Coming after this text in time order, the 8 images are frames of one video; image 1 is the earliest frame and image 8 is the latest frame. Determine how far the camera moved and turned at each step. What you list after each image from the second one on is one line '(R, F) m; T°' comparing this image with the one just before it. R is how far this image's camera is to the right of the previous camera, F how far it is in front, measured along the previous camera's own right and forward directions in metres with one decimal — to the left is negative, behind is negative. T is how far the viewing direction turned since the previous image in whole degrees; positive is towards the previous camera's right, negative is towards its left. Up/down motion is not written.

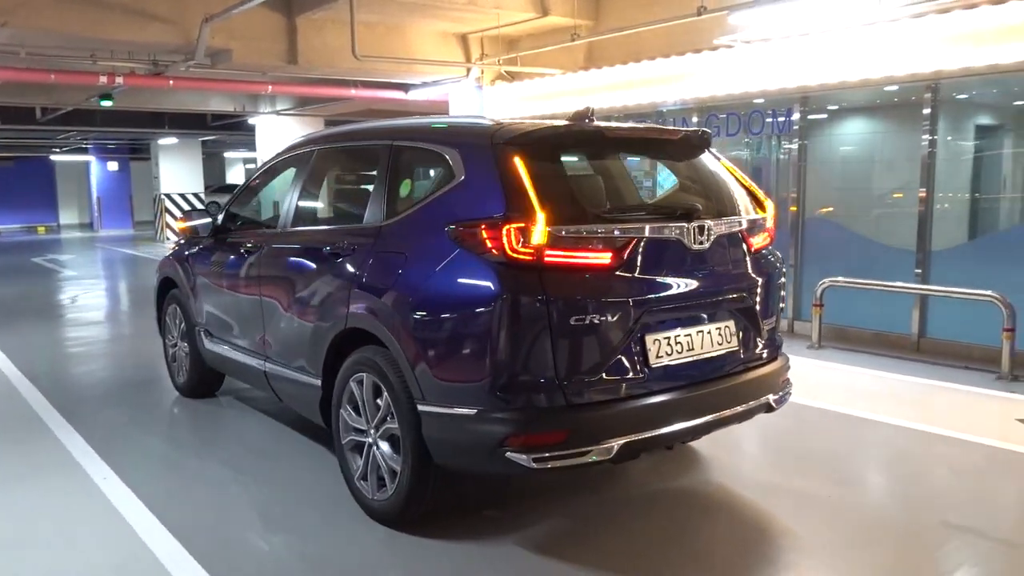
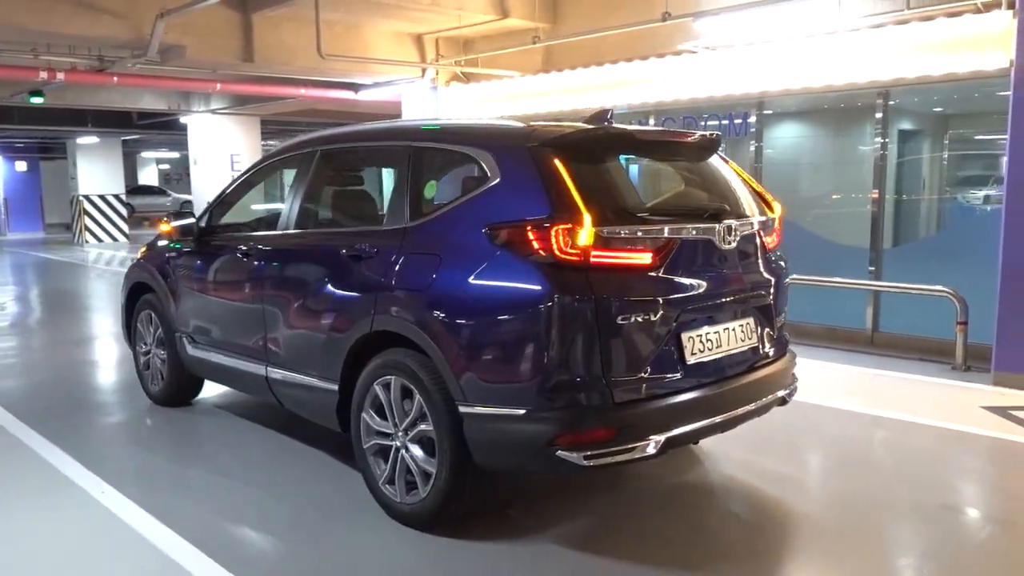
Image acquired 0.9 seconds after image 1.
(-0.5, 0.0) m; +6°
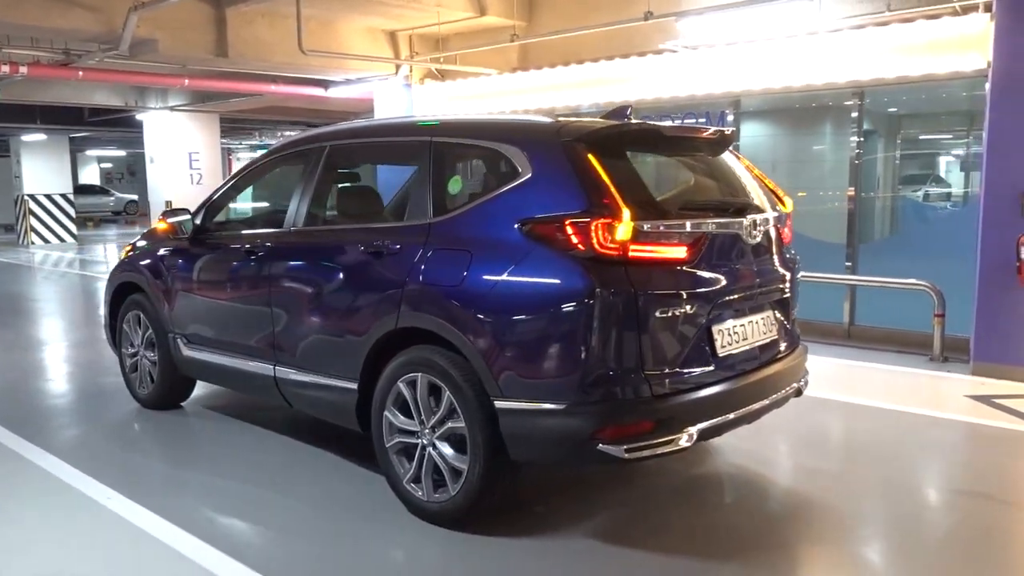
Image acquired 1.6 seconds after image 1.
(-0.3, 0.0) m; +4°
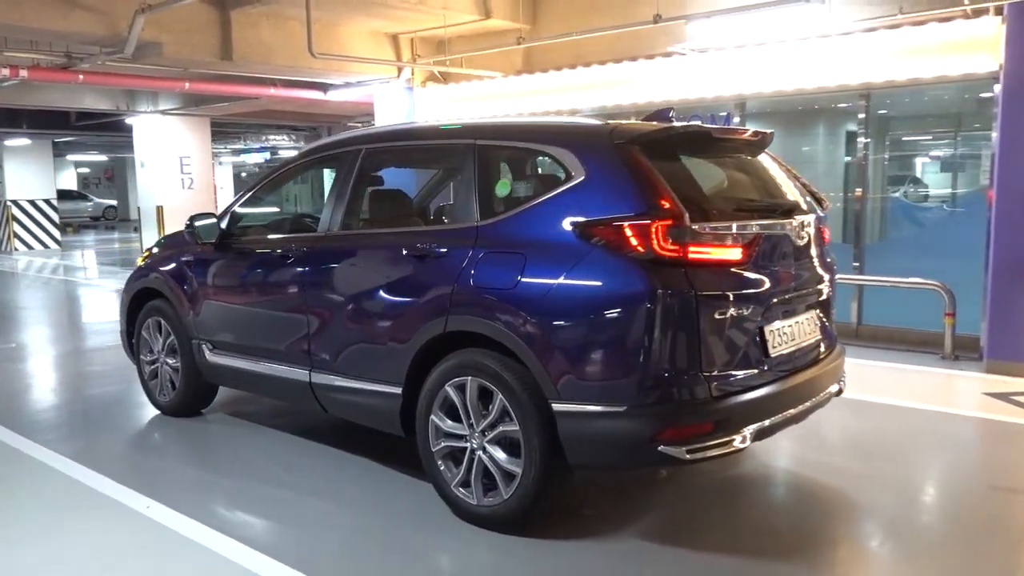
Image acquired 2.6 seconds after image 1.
(-0.3, 0.0) m; +2°
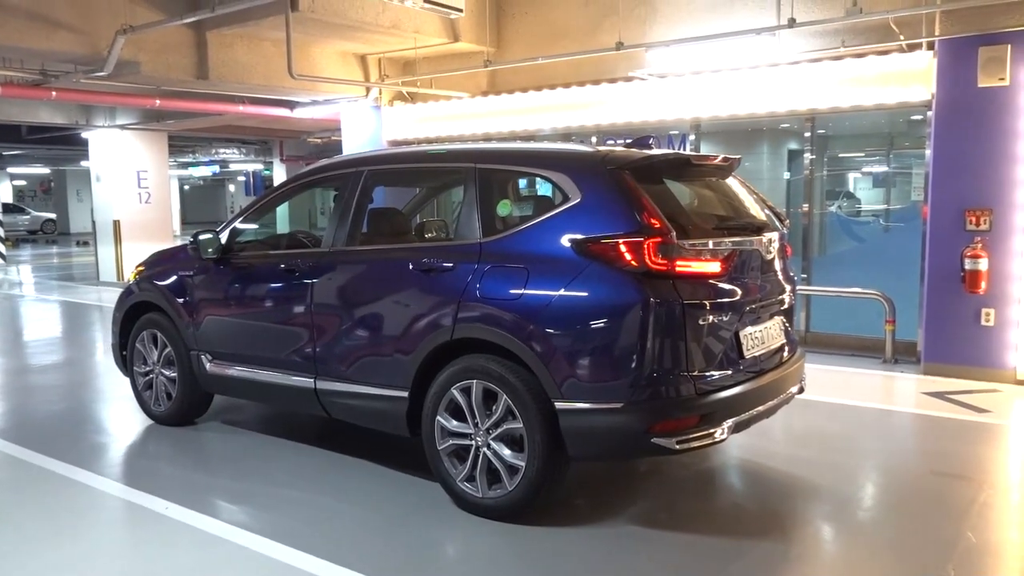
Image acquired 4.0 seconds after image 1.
(-0.3, -0.4) m; +4°
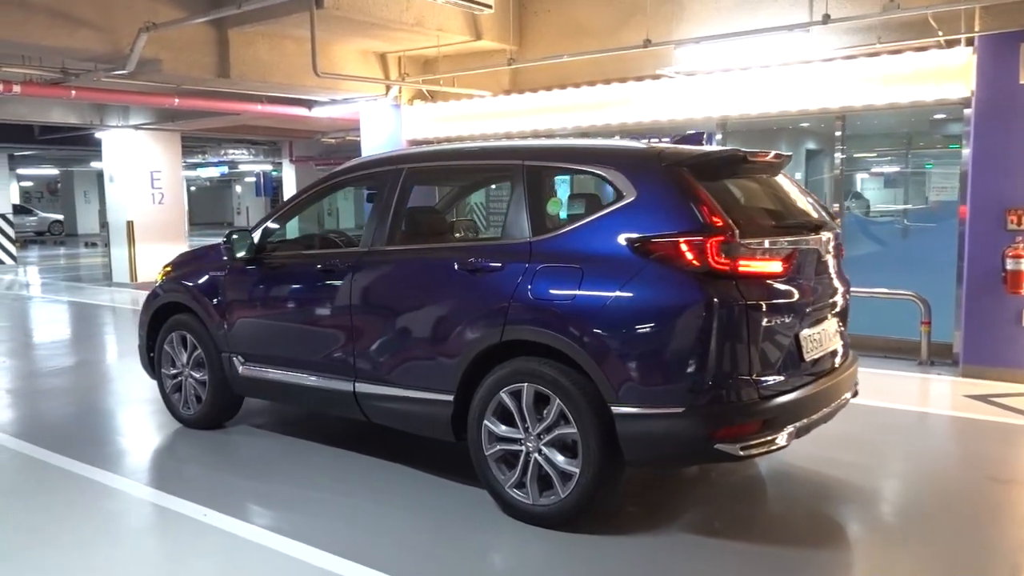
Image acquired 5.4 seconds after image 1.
(-0.2, +0.1) m; 0°
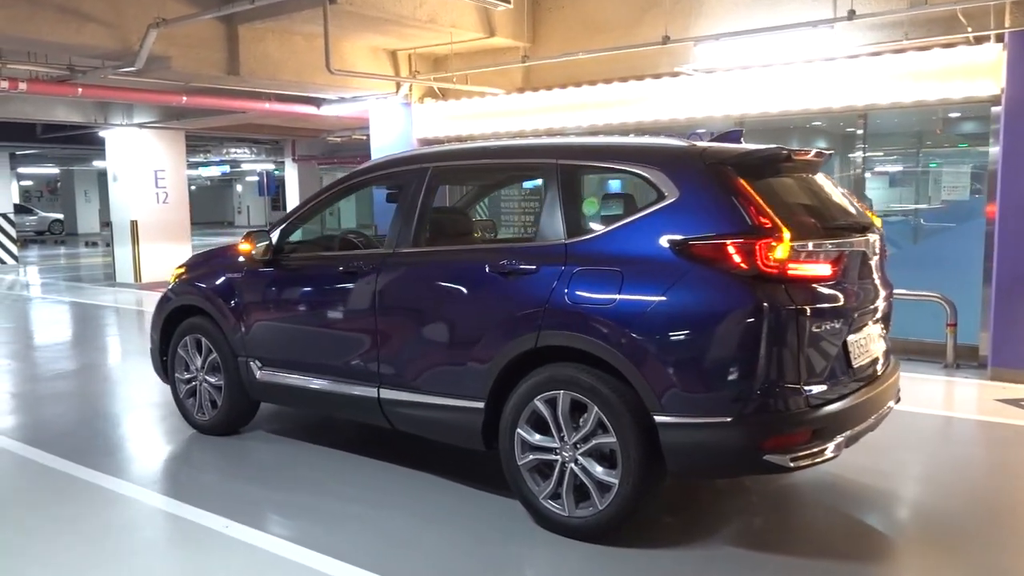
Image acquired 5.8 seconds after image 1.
(-0.2, +0.1) m; 0°
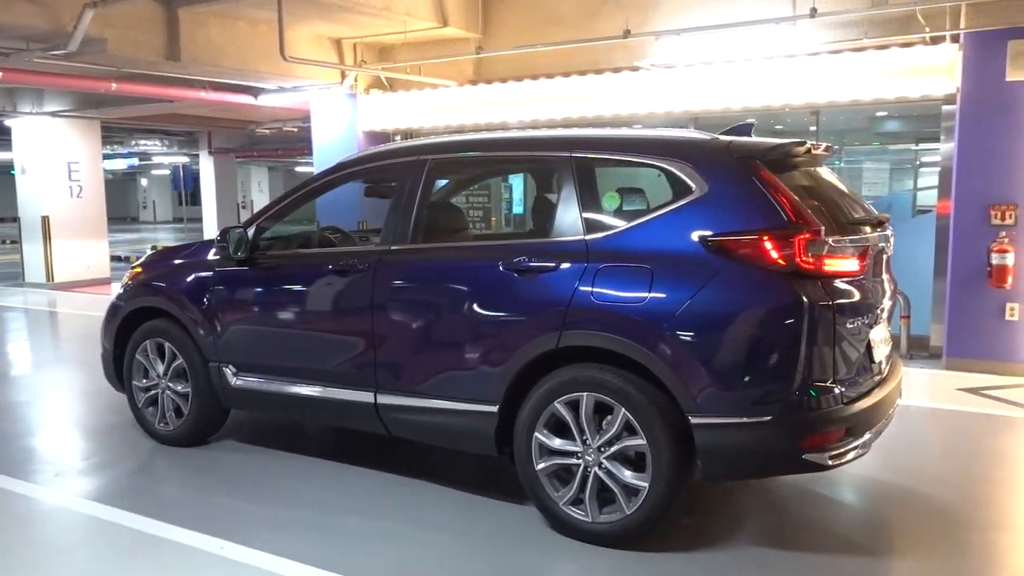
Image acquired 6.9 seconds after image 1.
(-0.5, +0.2) m; +6°
